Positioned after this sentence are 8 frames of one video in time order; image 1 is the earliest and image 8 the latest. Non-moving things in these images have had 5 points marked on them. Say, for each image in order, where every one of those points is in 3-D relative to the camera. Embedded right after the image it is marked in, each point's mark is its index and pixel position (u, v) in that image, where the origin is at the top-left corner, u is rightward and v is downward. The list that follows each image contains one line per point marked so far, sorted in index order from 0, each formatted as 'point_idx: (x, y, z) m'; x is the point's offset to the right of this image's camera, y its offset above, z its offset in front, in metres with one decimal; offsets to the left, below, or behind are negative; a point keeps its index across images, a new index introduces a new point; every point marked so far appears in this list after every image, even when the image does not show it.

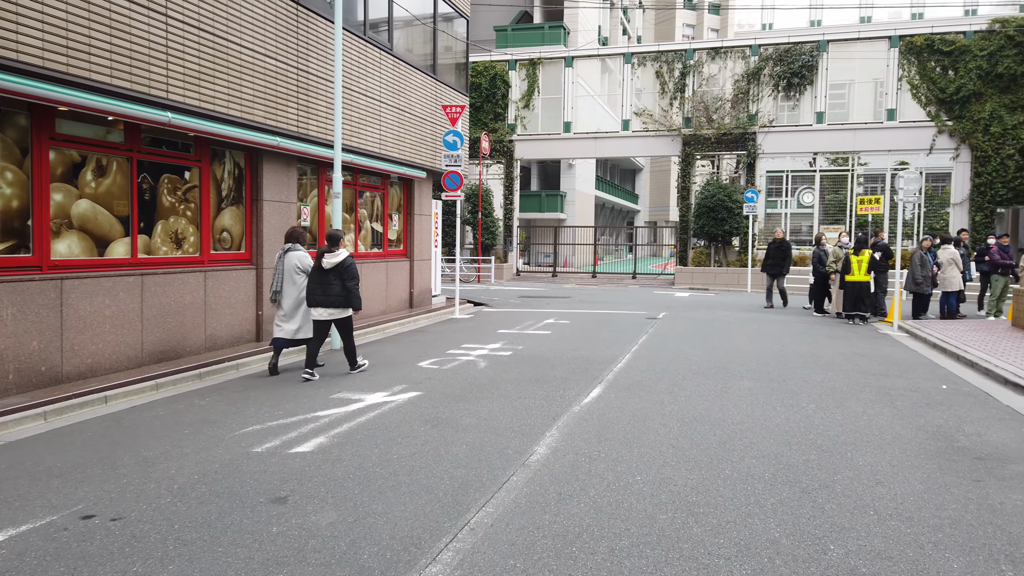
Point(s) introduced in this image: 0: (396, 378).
0: (-1.2, -1.0, +8.3) m
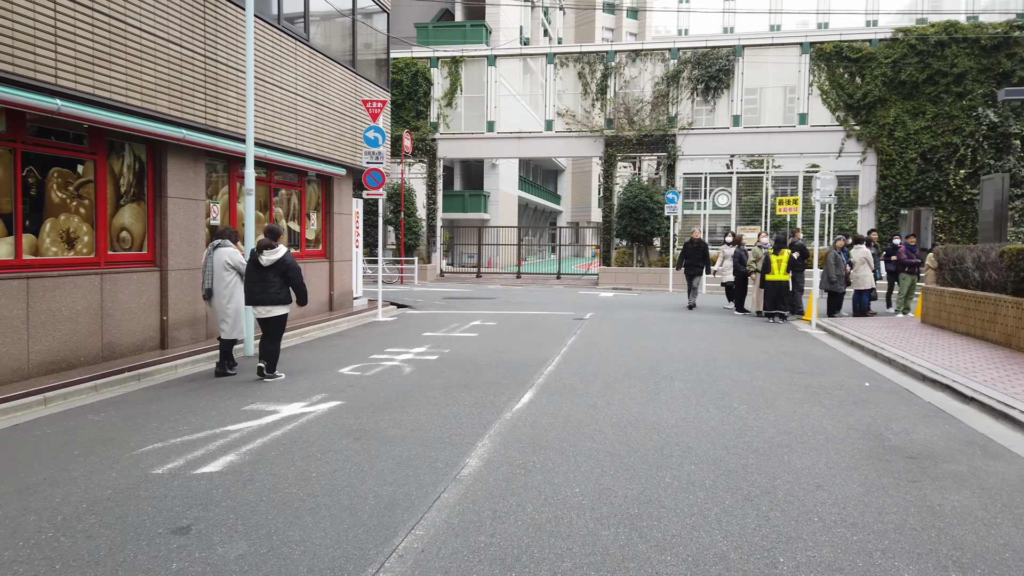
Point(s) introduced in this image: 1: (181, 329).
0: (-2.0, -1.0, +7.8) m
1: (-4.2, -0.5, +9.6) m
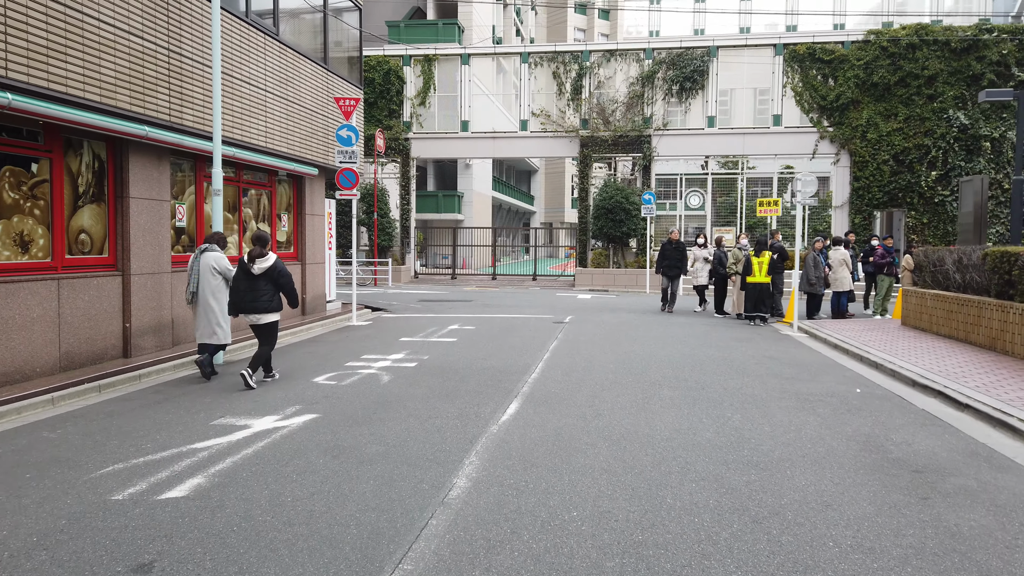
0: (-2.2, -1.1, +7.4) m
1: (-4.4, -0.6, +9.2) m
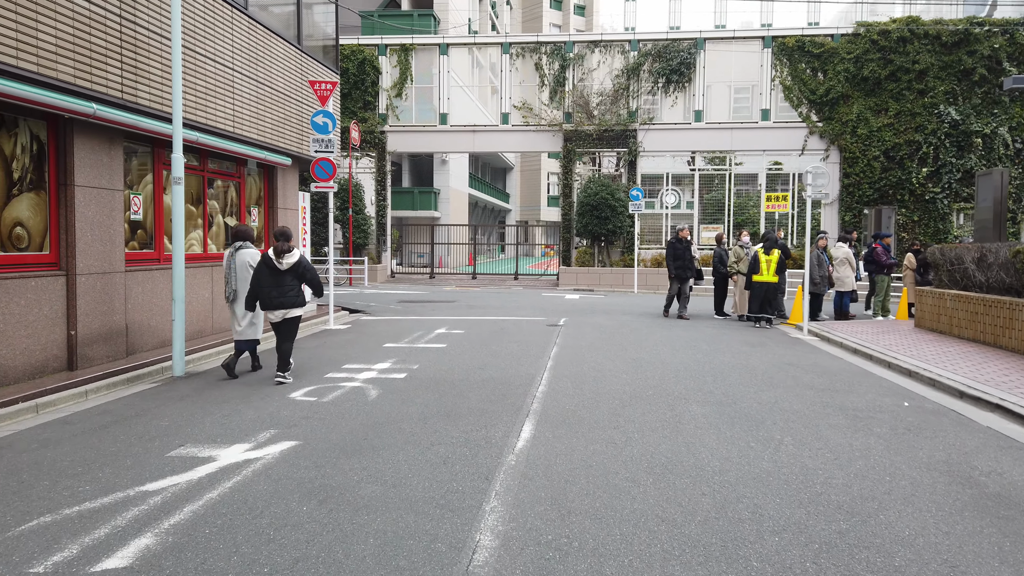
0: (-2.1, -1.1, +6.4) m
1: (-4.4, -0.6, +8.0) m
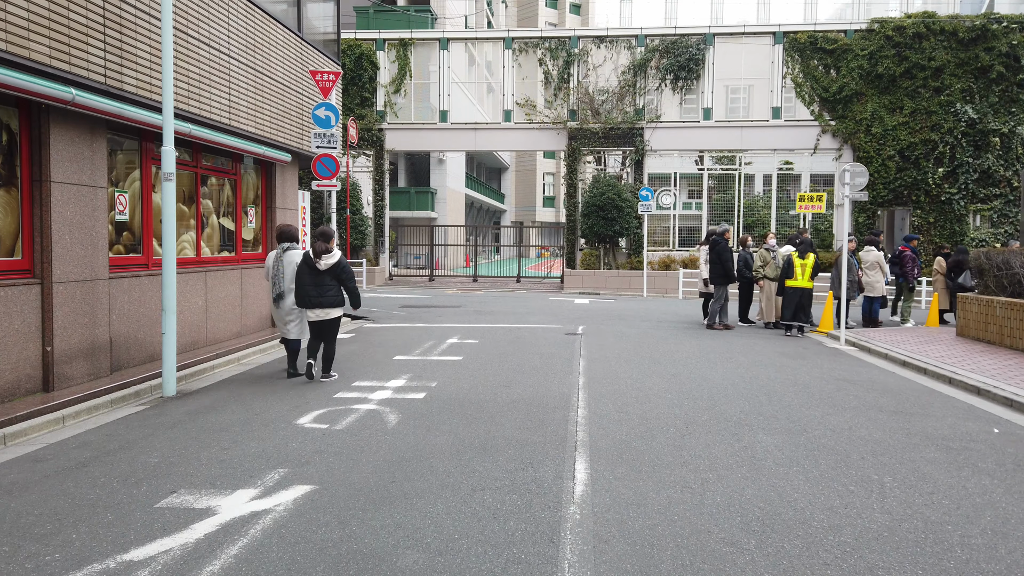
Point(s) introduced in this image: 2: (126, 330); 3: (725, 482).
0: (-1.8, -1.2, +5.5) m
1: (-4.1, -0.7, +7.1) m
2: (-4.1, -0.4, +7.9) m
3: (+1.3, -1.2, +4.7) m
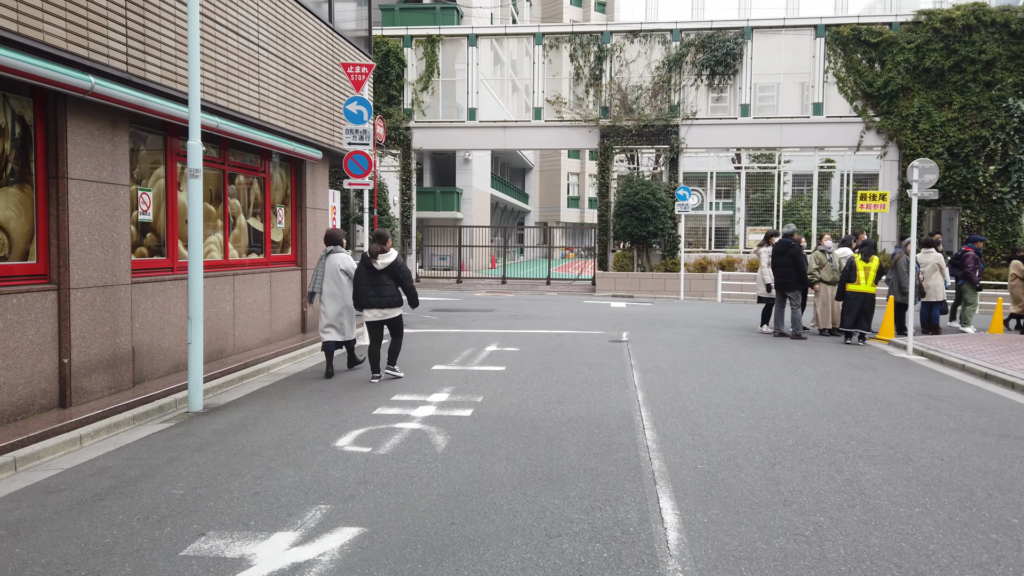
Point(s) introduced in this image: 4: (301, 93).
0: (-1.3, -1.2, +4.9) m
1: (-3.6, -0.7, +6.6) m
2: (-3.5, -0.5, +7.4) m
3: (+1.7, -1.3, +4.0) m
4: (-2.9, +2.6, +10.3) m
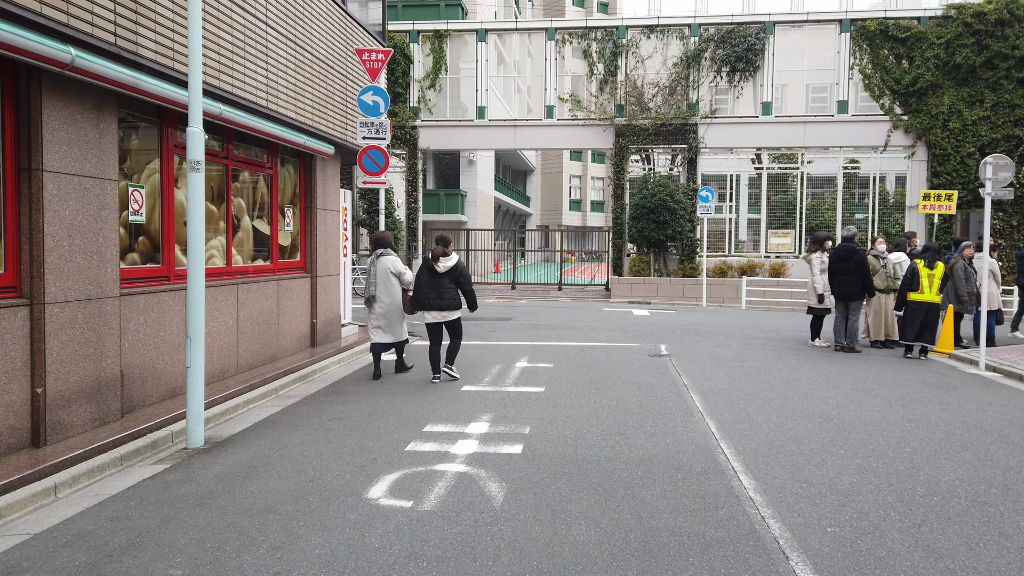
0: (-0.9, -1.3, +3.8) m
1: (-3.2, -0.8, +5.5) m
2: (-3.1, -0.6, +6.3) m
3: (+2.2, -1.4, +3.0) m
4: (-2.4, +2.5, +9.2) m
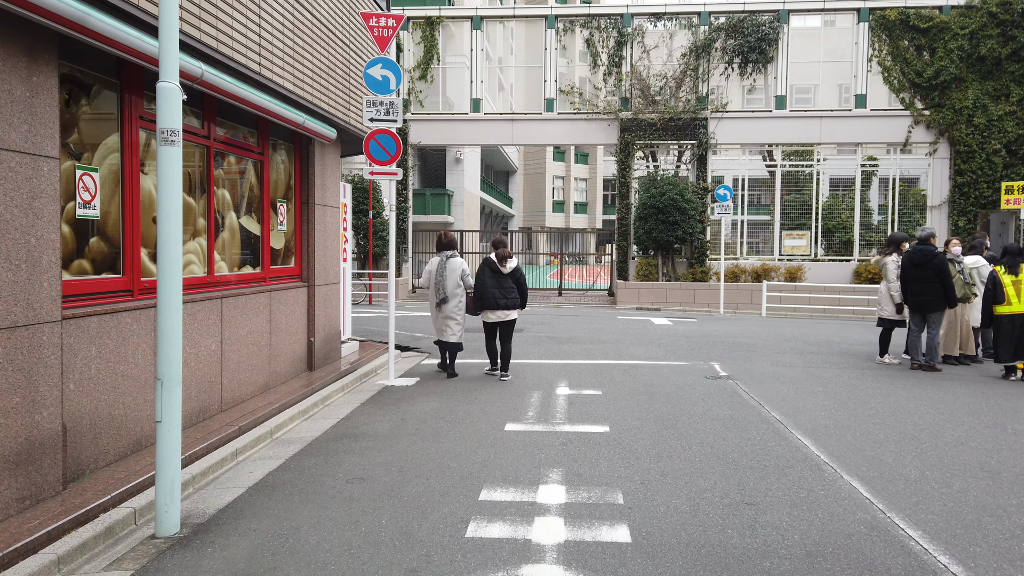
0: (-0.3, -1.4, +2.2) m
1: (-2.6, -1.0, +3.8) m
2: (-2.6, -0.7, +4.6) m
3: (+2.8, -1.5, +1.5) m
4: (-2.0, +2.4, +7.6) m
